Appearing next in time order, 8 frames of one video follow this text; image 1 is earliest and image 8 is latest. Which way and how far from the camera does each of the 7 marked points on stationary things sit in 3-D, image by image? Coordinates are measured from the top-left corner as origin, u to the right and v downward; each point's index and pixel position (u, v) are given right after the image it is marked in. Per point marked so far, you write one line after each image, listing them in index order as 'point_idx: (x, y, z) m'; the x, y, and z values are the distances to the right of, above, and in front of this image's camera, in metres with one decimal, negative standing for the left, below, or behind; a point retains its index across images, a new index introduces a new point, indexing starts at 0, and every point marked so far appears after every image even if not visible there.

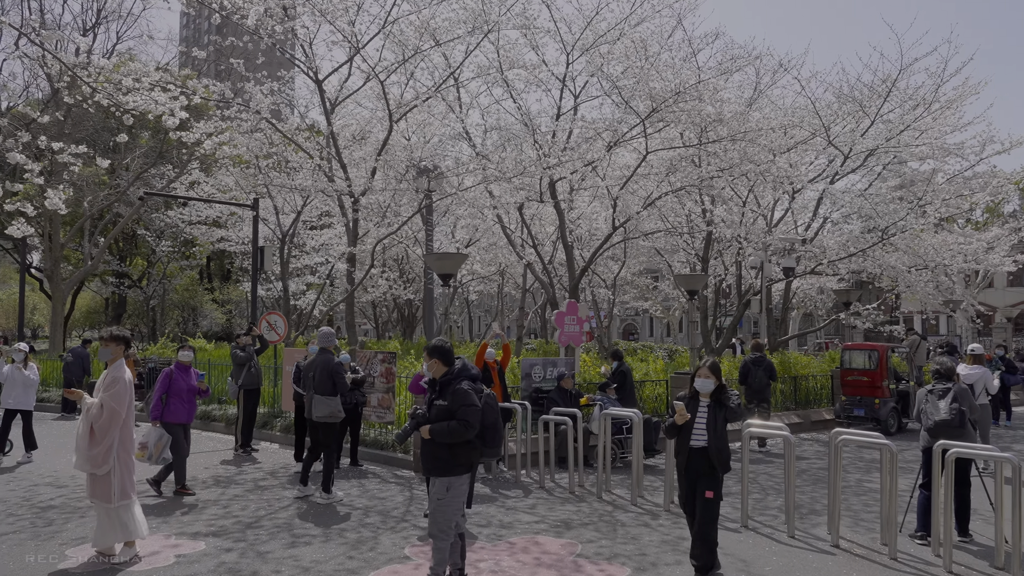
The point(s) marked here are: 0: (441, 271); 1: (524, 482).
0: (-1.0, +0.2, +10.6) m
1: (+0.1, -2.4, +9.6) m
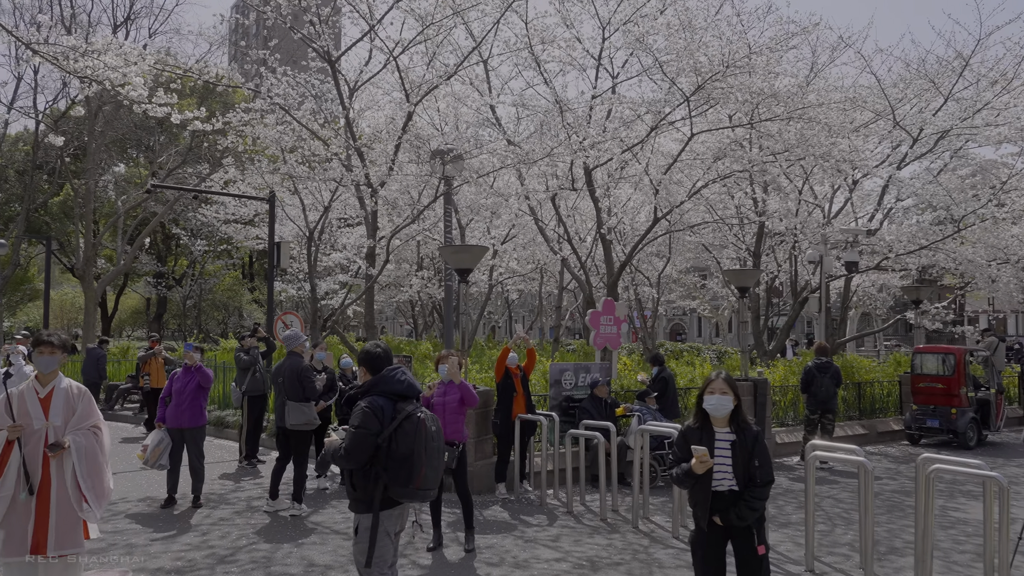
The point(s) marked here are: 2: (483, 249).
0: (-0.7, +0.3, +9.5) m
1: (+0.4, -2.3, +8.5) m
2: (-0.4, +0.5, +9.5) m
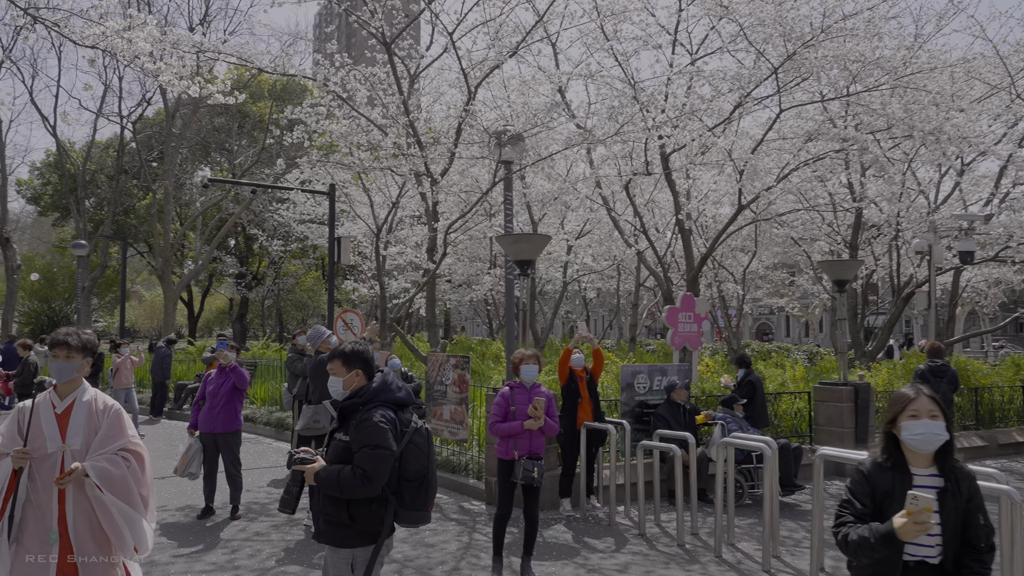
0: (0.0, +0.3, +8.6) m
1: (+1.0, -2.2, +7.5) m
2: (+0.3, +0.5, +8.6) m
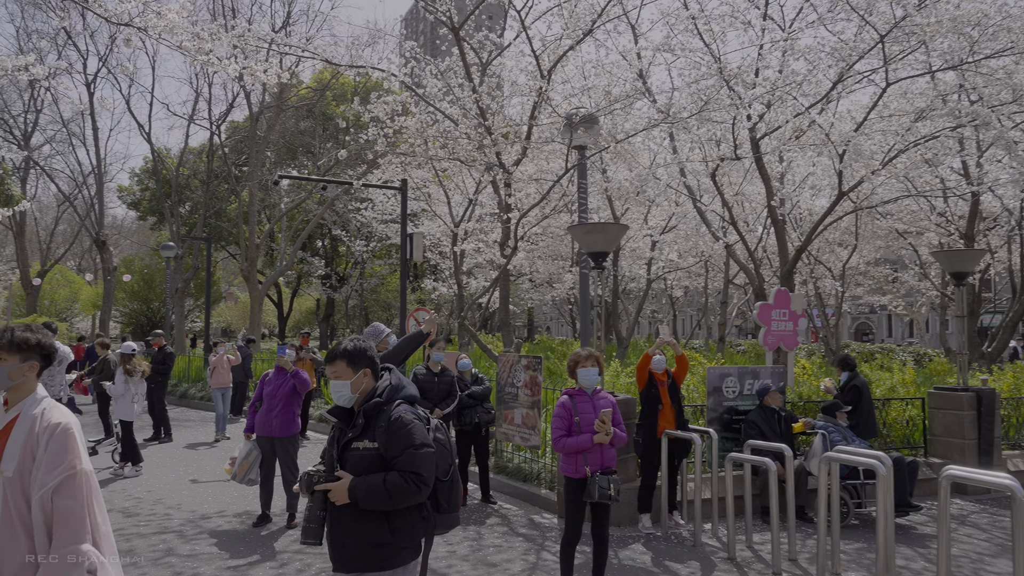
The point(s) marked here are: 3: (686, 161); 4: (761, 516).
0: (+0.8, +0.4, +7.9) m
1: (+1.6, -2.2, +6.7) m
2: (+1.1, +0.6, +7.8) m
3: (+3.0, +2.2, +13.5) m
4: (+2.3, -2.2, +7.5) m
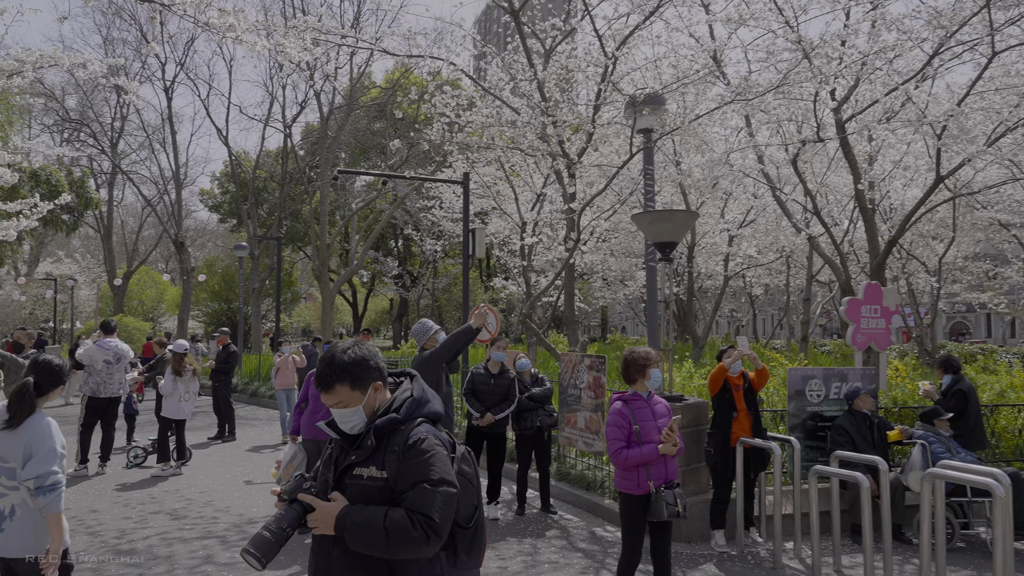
0: (+1.3, +0.4, +7.3) m
1: (+2.1, -2.1, +6.0) m
2: (+1.6, +0.7, +7.2) m
3: (+4.0, +2.2, +12.7) m
4: (+2.9, -2.1, +6.7) m
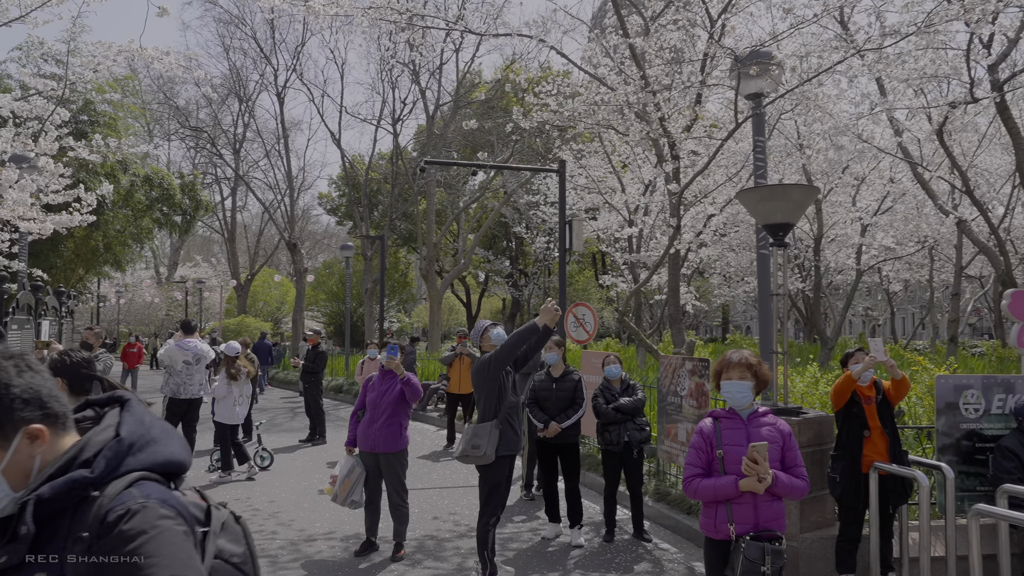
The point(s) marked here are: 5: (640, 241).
0: (+2.0, +0.5, +6.1) m
1: (+2.5, -2.0, +4.7) m
2: (+2.2, +0.7, +6.0) m
3: (+5.4, +2.3, +11.0) m
4: (+3.4, -2.0, +5.3) m
5: (+3.0, +1.1, +18.5) m
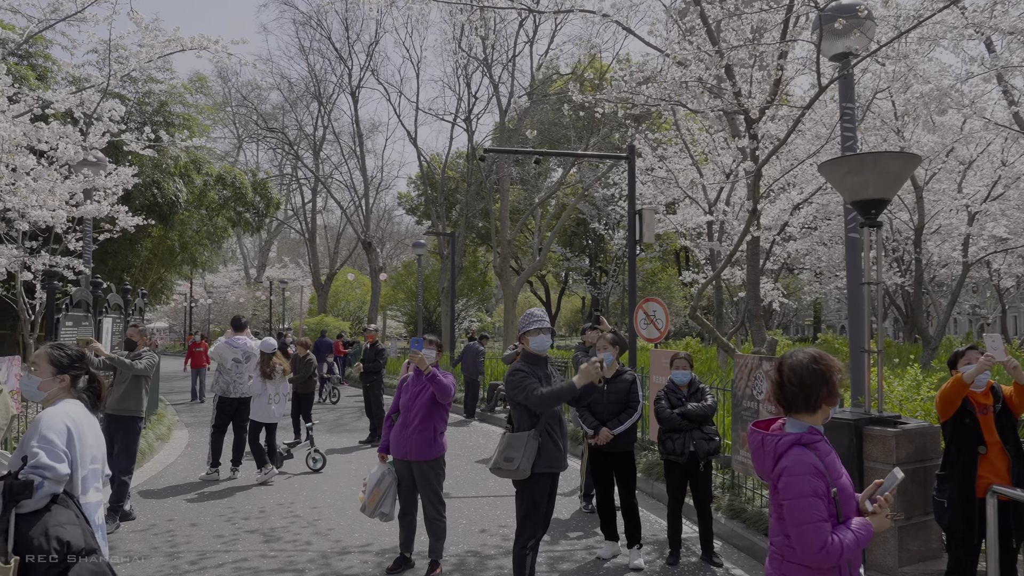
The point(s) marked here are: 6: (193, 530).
0: (+2.3, +0.6, +5.2) m
1: (+2.7, -2.0, +3.8) m
2: (+2.5, +0.8, +5.1) m
3: (+6.2, +2.4, +9.8) m
4: (+3.6, -1.9, +4.3) m
5: (+4.6, +1.2, +17.5) m
6: (-2.7, -2.0, +6.7) m
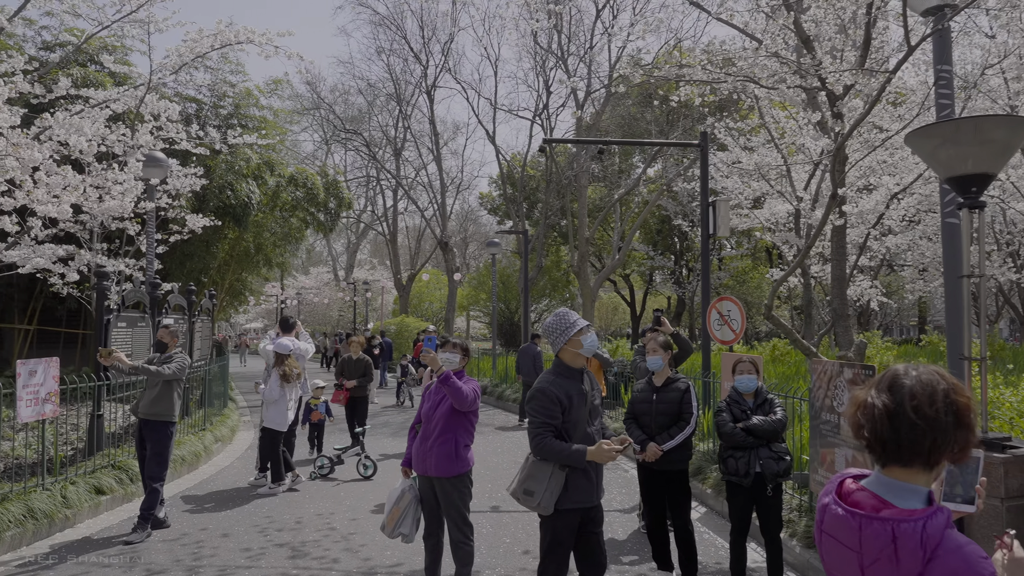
0: (+2.4, +0.6, +4.4) m
1: (+2.7, -1.9, +2.9) m
2: (+2.6, +0.9, +4.2) m
3: (+6.9, +2.5, +8.4) m
4: (+3.7, -1.9, +3.3) m
5: (+6.1, +1.2, +16.3) m
6: (-2.3, -2.0, +6.4) m
